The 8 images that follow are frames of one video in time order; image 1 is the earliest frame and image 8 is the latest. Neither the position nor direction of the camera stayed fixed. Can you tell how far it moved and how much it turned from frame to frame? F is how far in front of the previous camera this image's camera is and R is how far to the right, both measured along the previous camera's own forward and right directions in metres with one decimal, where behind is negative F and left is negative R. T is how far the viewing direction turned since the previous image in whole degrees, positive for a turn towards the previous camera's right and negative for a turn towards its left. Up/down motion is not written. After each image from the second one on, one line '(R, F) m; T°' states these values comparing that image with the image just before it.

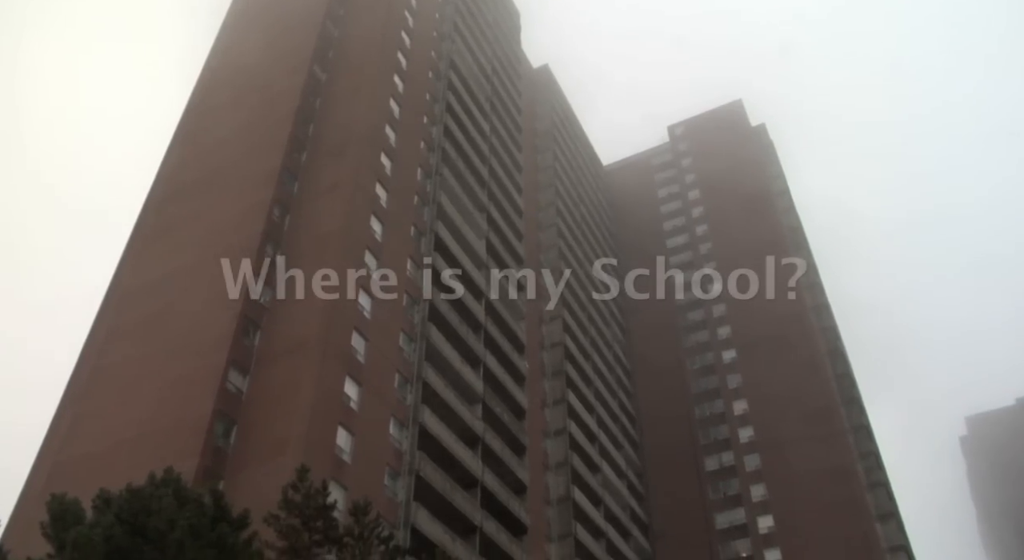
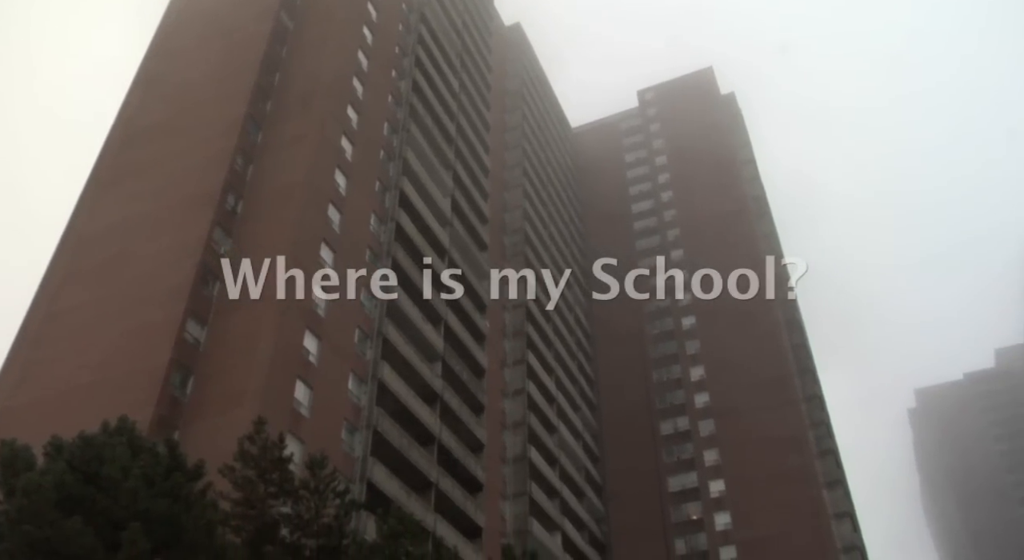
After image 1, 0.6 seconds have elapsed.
(+1.4, -2.9) m; +2°
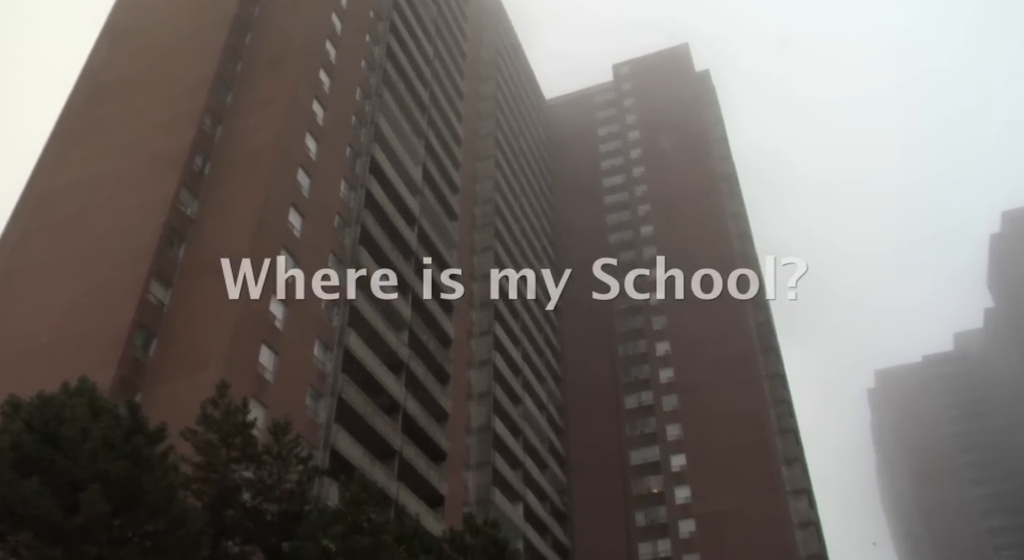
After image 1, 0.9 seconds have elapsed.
(-0.1, +0.9) m; +2°
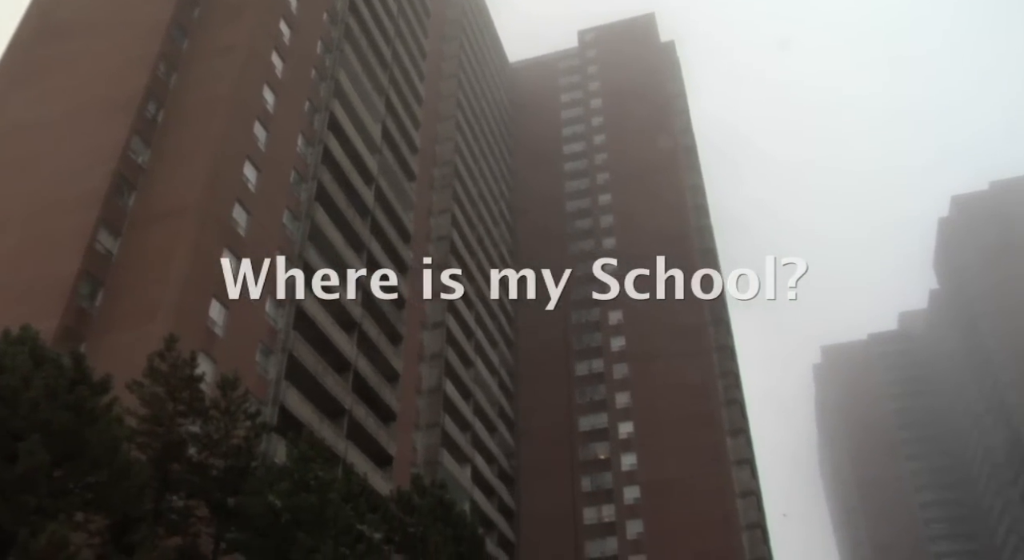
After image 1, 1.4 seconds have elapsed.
(-0.1, +0.6) m; +3°
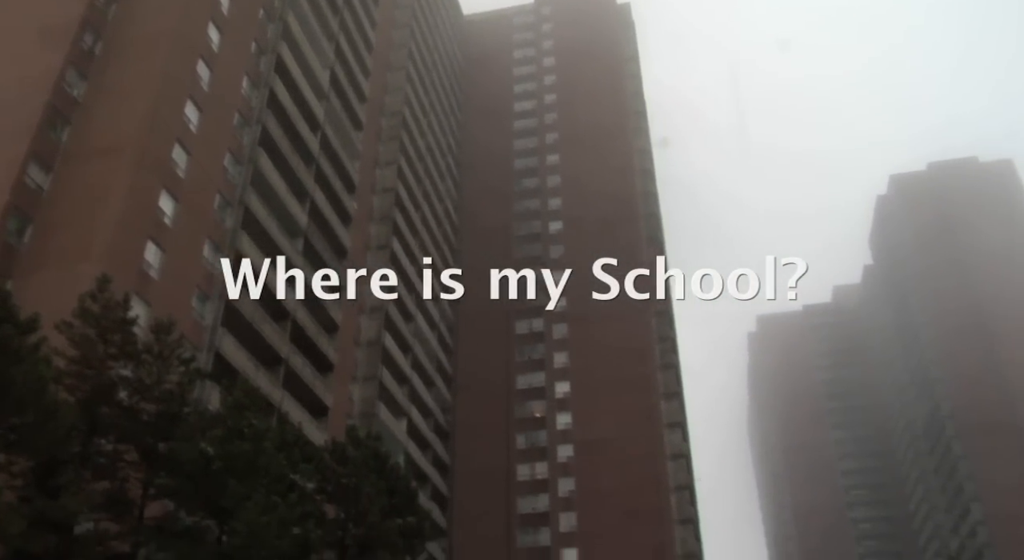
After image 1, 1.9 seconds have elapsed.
(-0.1, +0.7) m; +4°
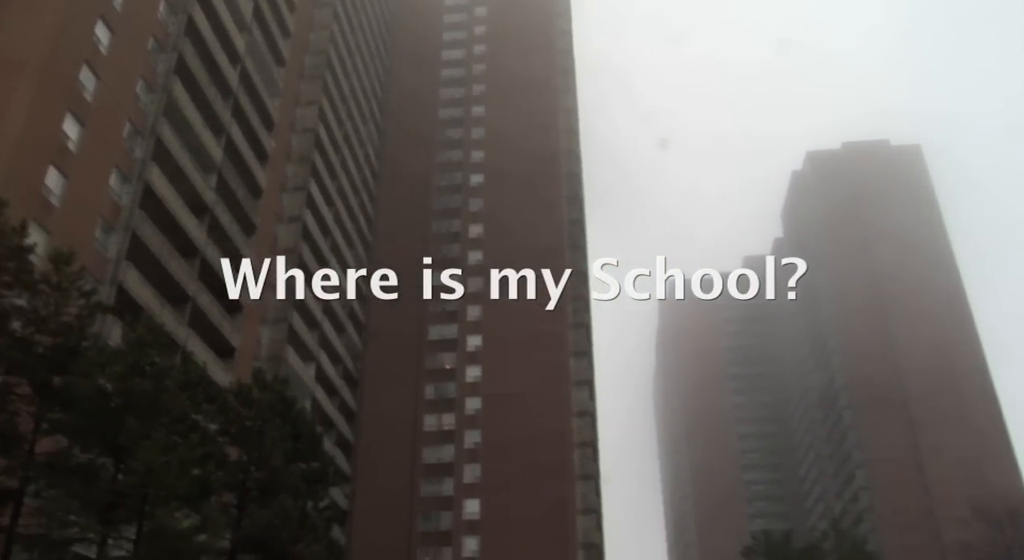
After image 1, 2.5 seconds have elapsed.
(-0.1, +0.7) m; +5°
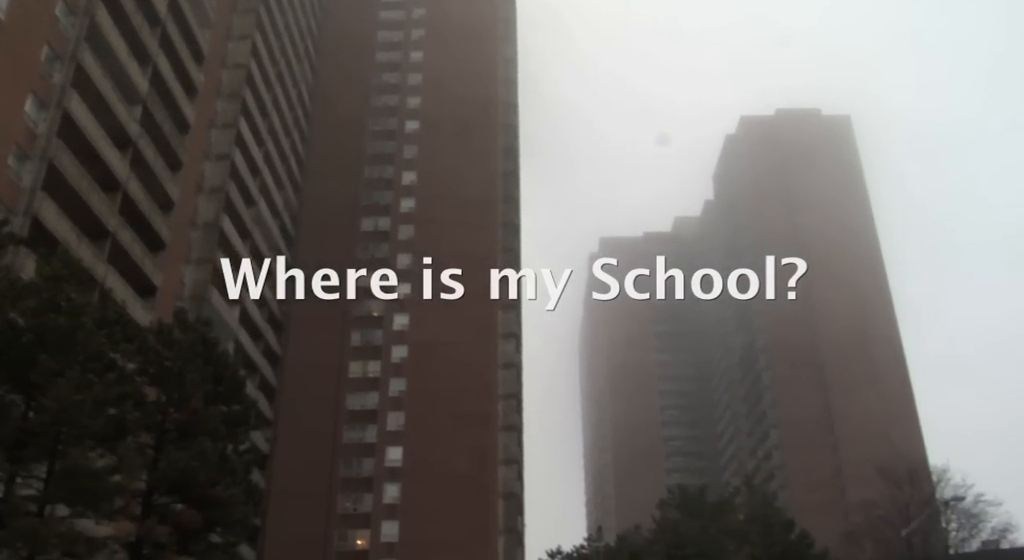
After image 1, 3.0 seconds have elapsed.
(0.0, +0.6) m; +5°
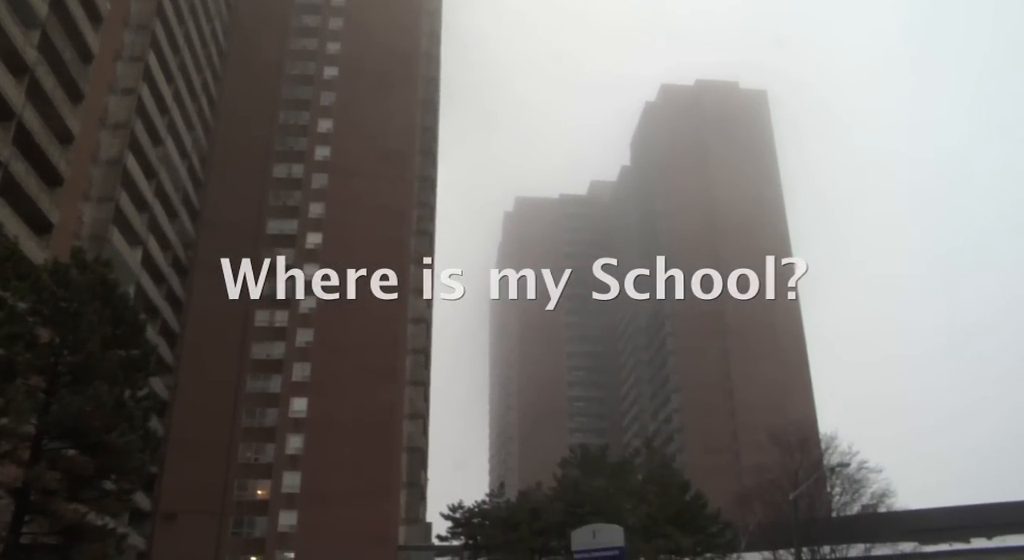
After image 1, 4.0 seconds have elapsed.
(0.0, +0.3) m; +6°
